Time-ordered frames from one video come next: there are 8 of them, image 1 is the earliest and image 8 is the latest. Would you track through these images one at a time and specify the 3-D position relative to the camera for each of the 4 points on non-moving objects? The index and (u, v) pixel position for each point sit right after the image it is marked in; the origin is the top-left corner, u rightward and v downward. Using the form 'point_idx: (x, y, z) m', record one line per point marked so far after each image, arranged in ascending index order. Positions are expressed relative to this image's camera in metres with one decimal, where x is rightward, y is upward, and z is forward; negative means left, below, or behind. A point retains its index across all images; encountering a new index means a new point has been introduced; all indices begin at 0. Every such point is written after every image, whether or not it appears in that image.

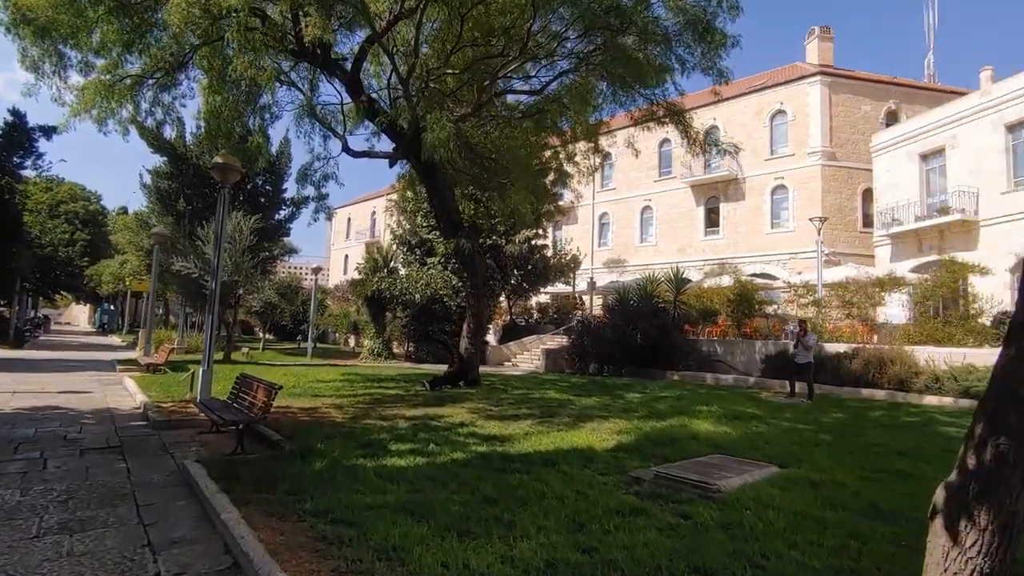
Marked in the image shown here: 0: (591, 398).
0: (+1.6, -2.2, +11.8) m
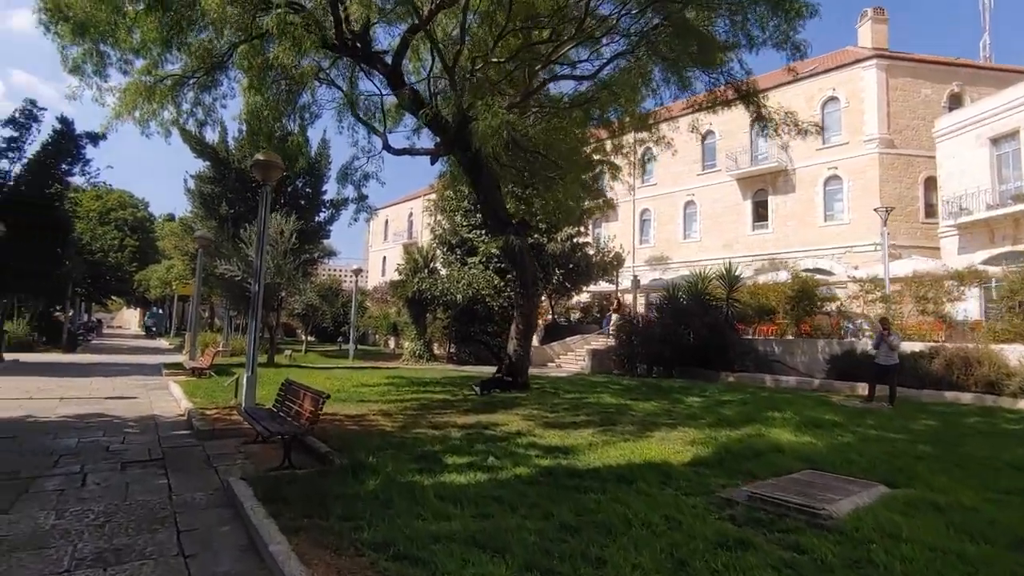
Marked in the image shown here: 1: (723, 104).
0: (+2.6, -2.2, +11.0) m
1: (+3.9, +3.4, +10.7) m
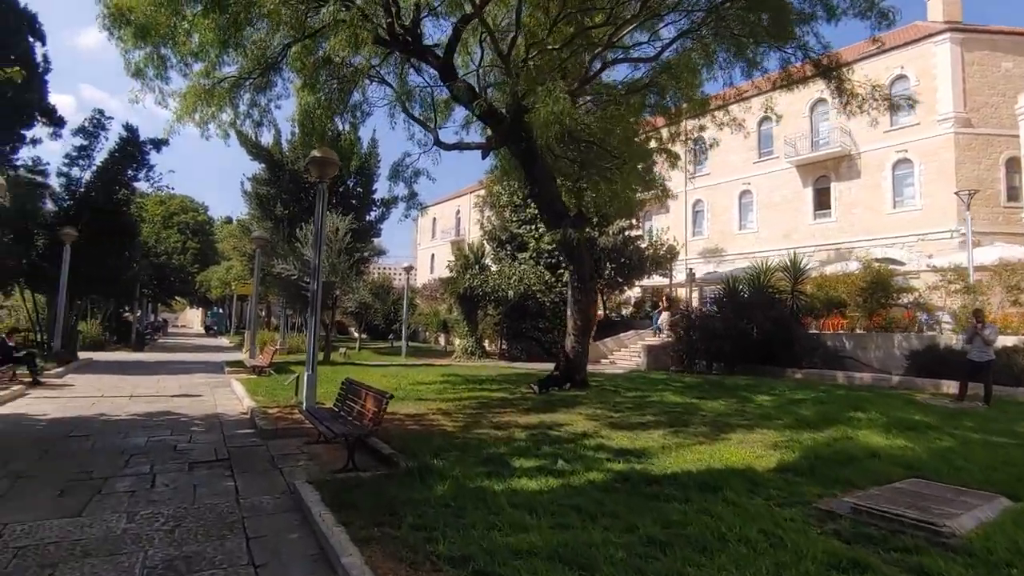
0: (+3.7, -2.0, +10.5) m
1: (+4.9, +3.5, +10.1) m
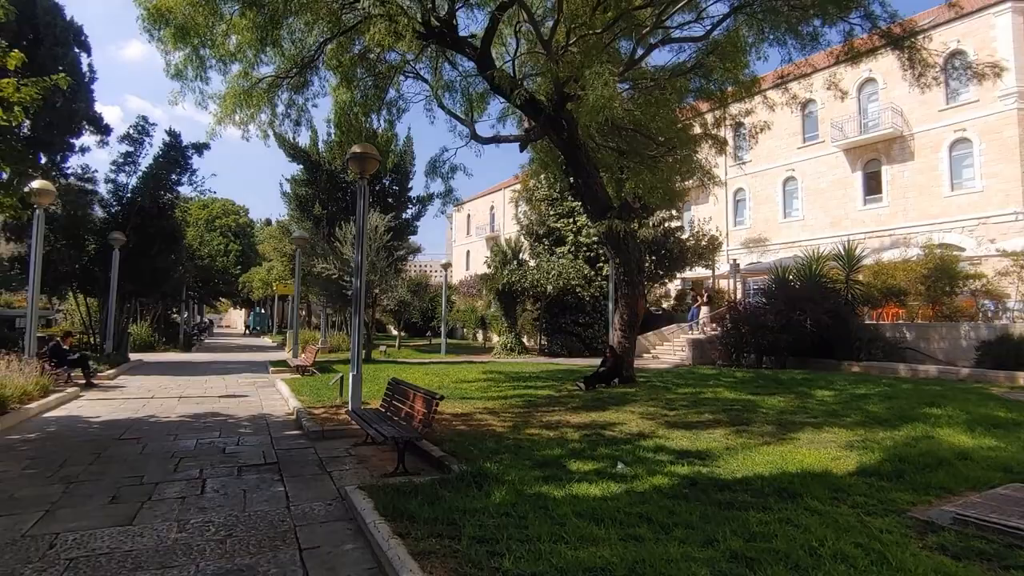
0: (+4.5, -1.9, +9.9) m
1: (+5.6, +3.7, +9.4) m
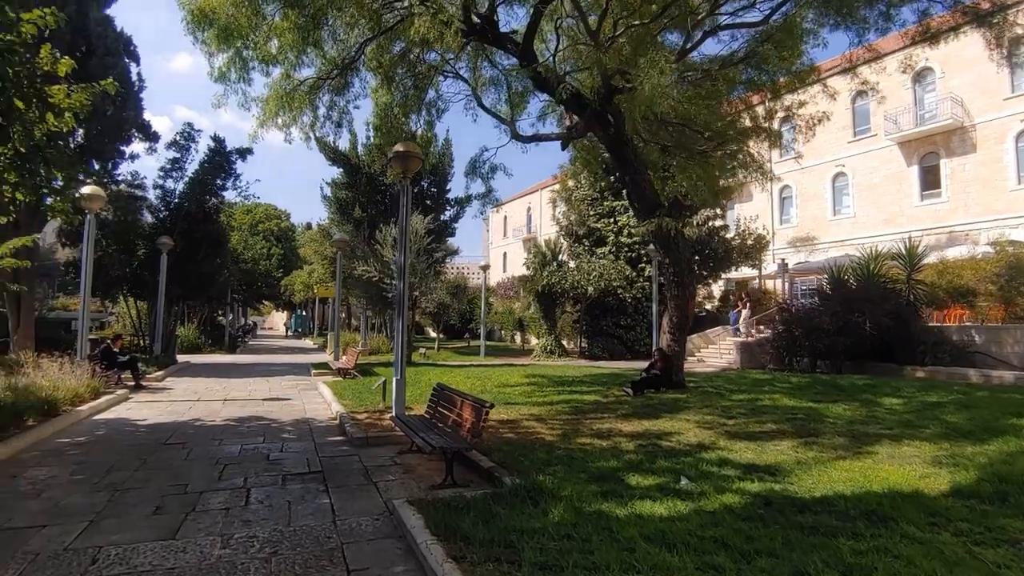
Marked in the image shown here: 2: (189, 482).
0: (+5.2, -1.9, +9.3) m
1: (+6.3, +3.7, +8.7) m
2: (-3.0, -1.8, +5.4) m
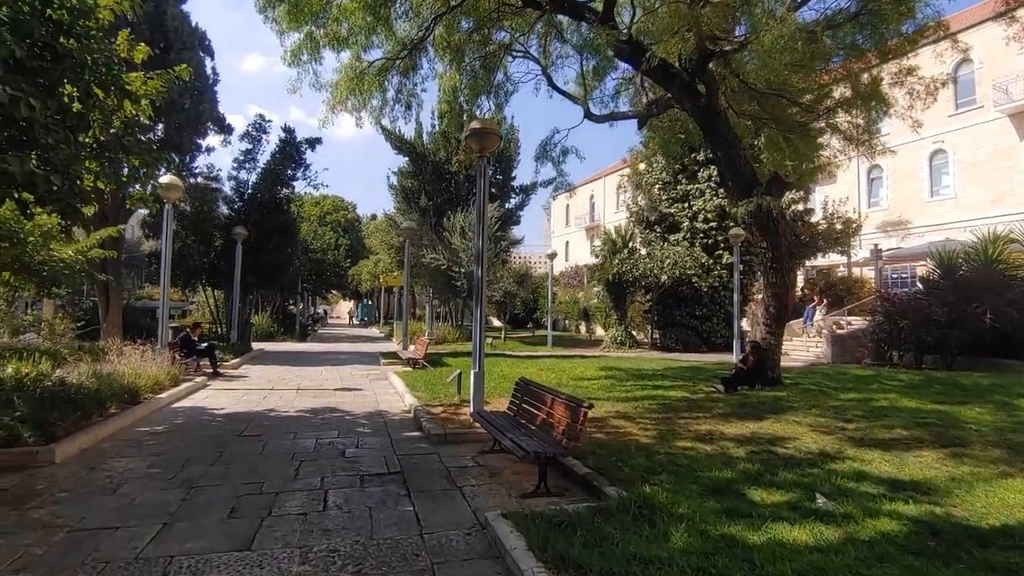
0: (+6.4, -1.7, +8.1) m
1: (+7.4, +3.9, +7.4) m
2: (-2.1, -1.7, +5.1) m
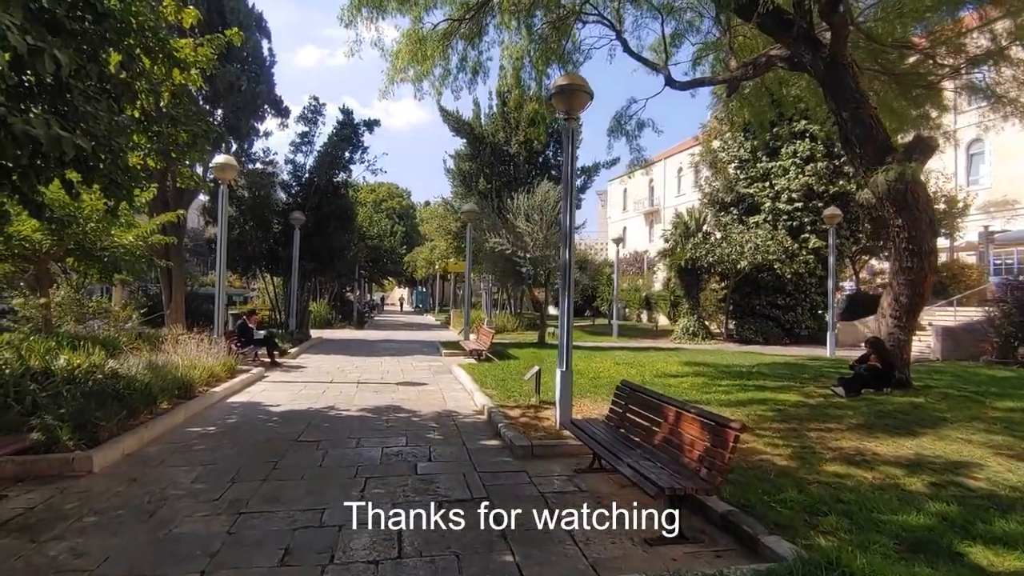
0: (+7.5, -1.5, +6.5) m
1: (+8.4, +4.0, +5.5) m
2: (-1.3, -1.6, +4.2) m
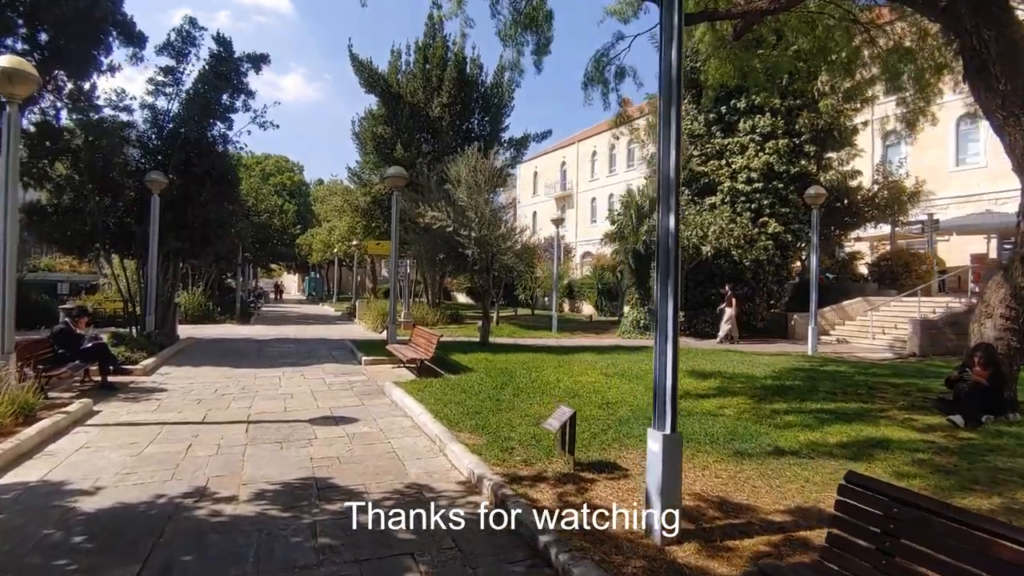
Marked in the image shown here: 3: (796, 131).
0: (+7.7, -1.5, +4.8) m
1: (+8.7, +4.1, +3.8) m
2: (-0.6, -1.6, +0.9) m
3: (+8.5, +4.7, +17.6) m
